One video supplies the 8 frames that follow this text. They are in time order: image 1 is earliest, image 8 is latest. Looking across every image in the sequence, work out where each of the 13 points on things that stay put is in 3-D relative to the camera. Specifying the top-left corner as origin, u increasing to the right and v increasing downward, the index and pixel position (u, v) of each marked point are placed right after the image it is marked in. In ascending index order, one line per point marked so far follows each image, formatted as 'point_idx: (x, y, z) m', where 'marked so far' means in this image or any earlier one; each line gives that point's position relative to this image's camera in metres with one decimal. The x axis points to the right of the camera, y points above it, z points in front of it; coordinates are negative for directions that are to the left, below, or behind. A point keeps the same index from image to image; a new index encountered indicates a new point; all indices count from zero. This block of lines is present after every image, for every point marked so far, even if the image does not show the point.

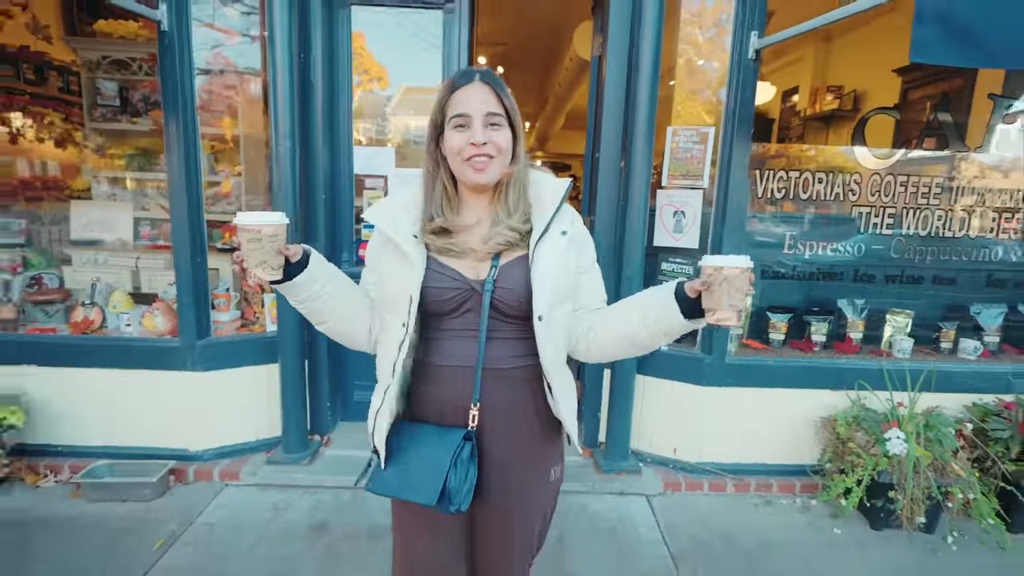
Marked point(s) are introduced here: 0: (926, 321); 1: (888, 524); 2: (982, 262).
0: (+2.6, -0.2, +3.4) m
1: (+2.0, -1.3, +2.8) m
2: (+2.9, +0.2, +3.4) m
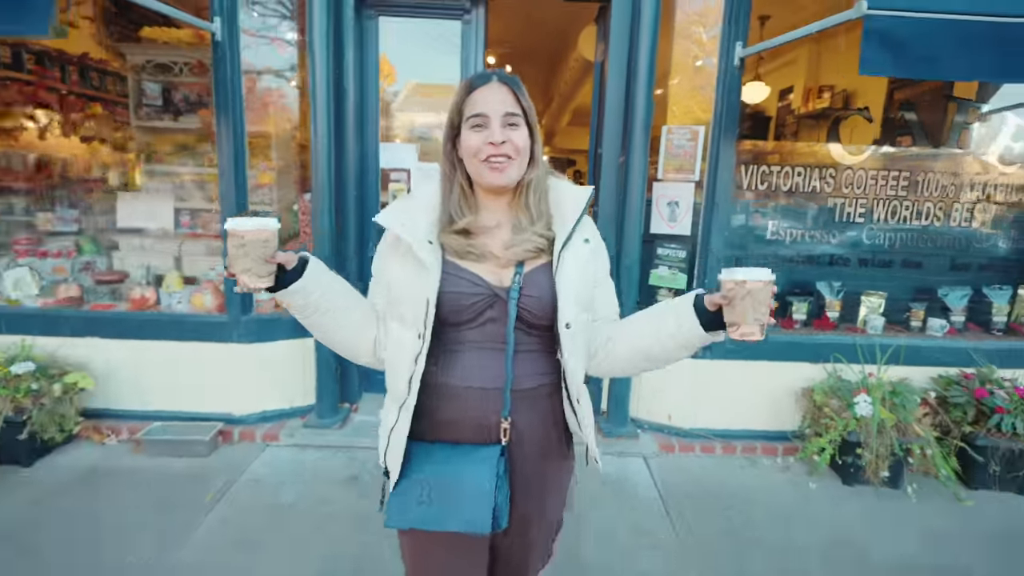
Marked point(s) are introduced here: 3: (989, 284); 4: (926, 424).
0: (+2.7, -0.1, +3.8) m
1: (+2.1, -1.1, +3.2) m
2: (+3.0, +0.3, +3.7) m
3: (+3.4, 0.0, +3.8) m
4: (+2.5, -0.8, +3.2) m
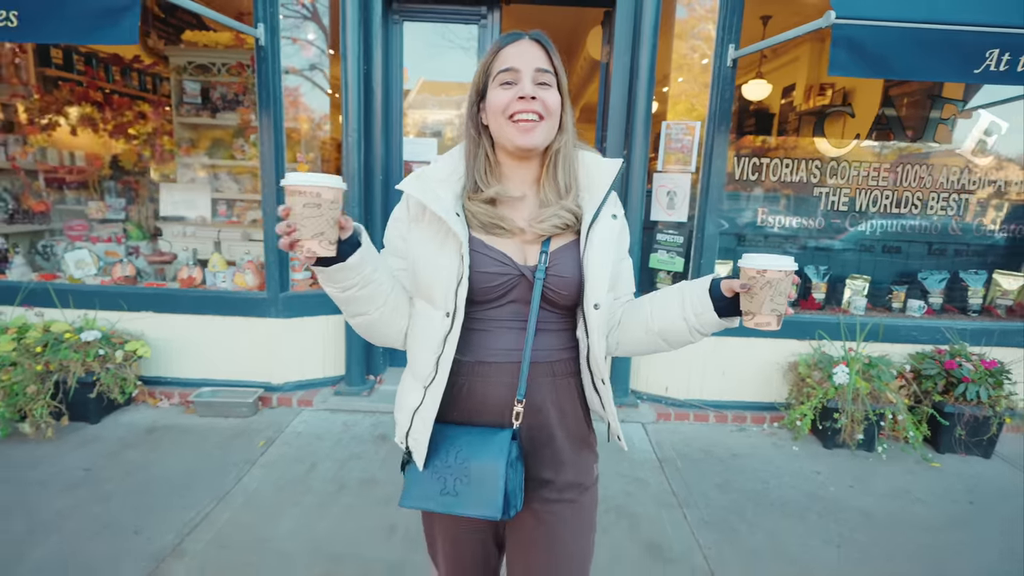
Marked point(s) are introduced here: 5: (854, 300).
0: (+2.8, 0.0, +4.1) m
1: (+2.1, -1.0, +3.5) m
2: (+3.1, +0.4, +4.0) m
3: (+3.4, +0.2, +4.1) m
4: (+2.6, -0.7, +3.5) m
5: (+2.6, -0.1, +4.0) m
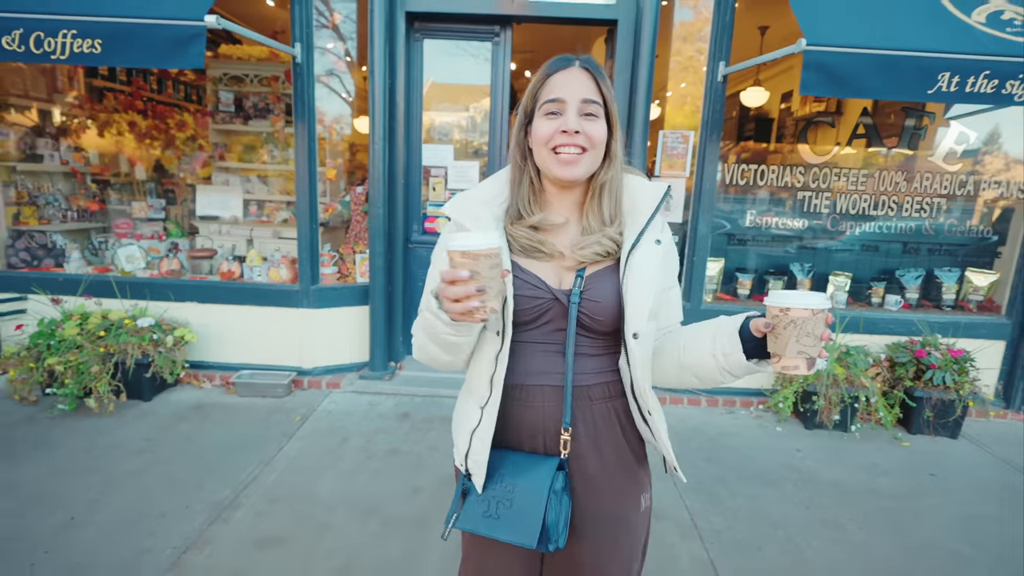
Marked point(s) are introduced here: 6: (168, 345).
0: (+2.9, +0.1, +4.4) m
1: (+2.2, -1.0, +3.9) m
2: (+3.2, +0.4, +4.4) m
3: (+3.5, +0.2, +4.4) m
4: (+2.6, -0.7, +3.9) m
5: (+2.7, 0.0, +4.4) m
6: (-2.5, -0.4, +3.9) m
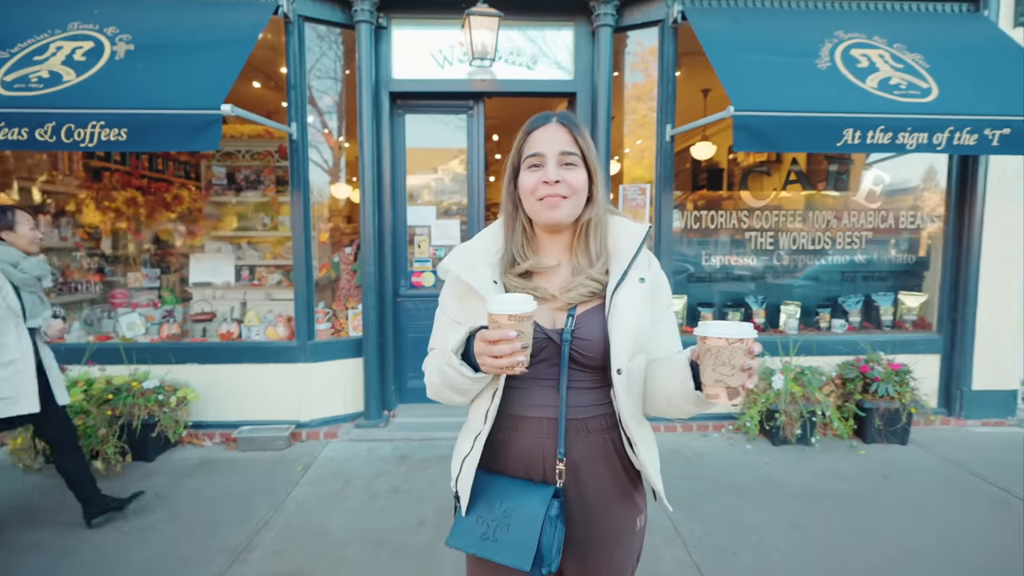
0: (+2.7, -0.2, +4.9) m
1: (+2.1, -1.2, +4.2) m
2: (+3.0, +0.2, +4.9) m
3: (+3.4, 0.0, +4.9) m
4: (+2.6, -0.9, +4.3) m
5: (+2.5, -0.3, +4.9) m
6: (-2.6, -0.9, +4.1) m
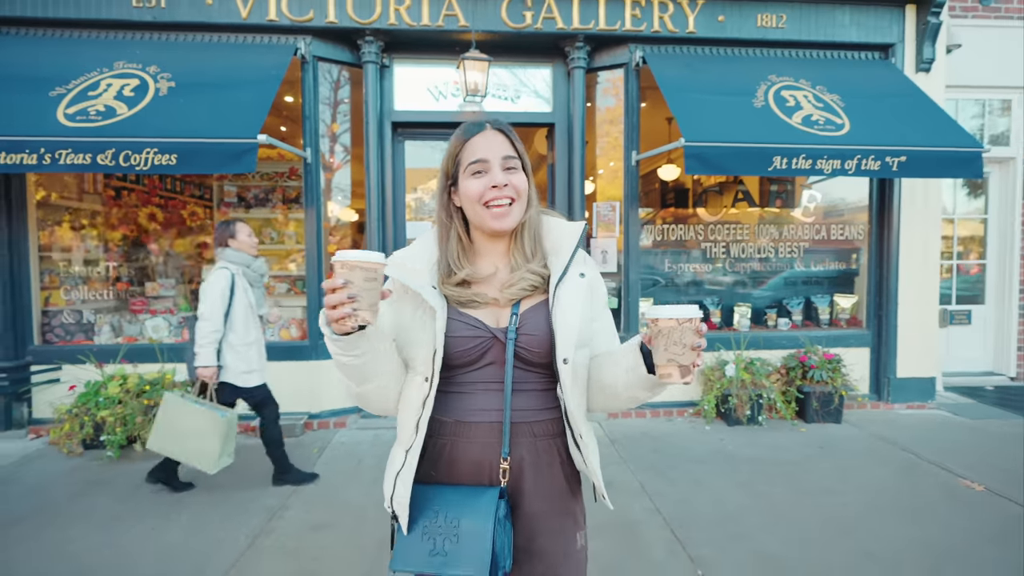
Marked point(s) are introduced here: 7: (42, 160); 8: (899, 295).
0: (+2.6, -0.2, +5.7) m
1: (+2.0, -1.2, +4.9) m
2: (+2.9, +0.2, +5.7) m
3: (+3.2, -0.1, +5.7) m
4: (+2.5, -0.9, +5.0) m
5: (+2.4, -0.3, +5.6) m
6: (-2.7, -1.0, +4.6) m
7: (-3.4, +0.9, +3.9) m
8: (+3.9, -0.1, +5.4) m
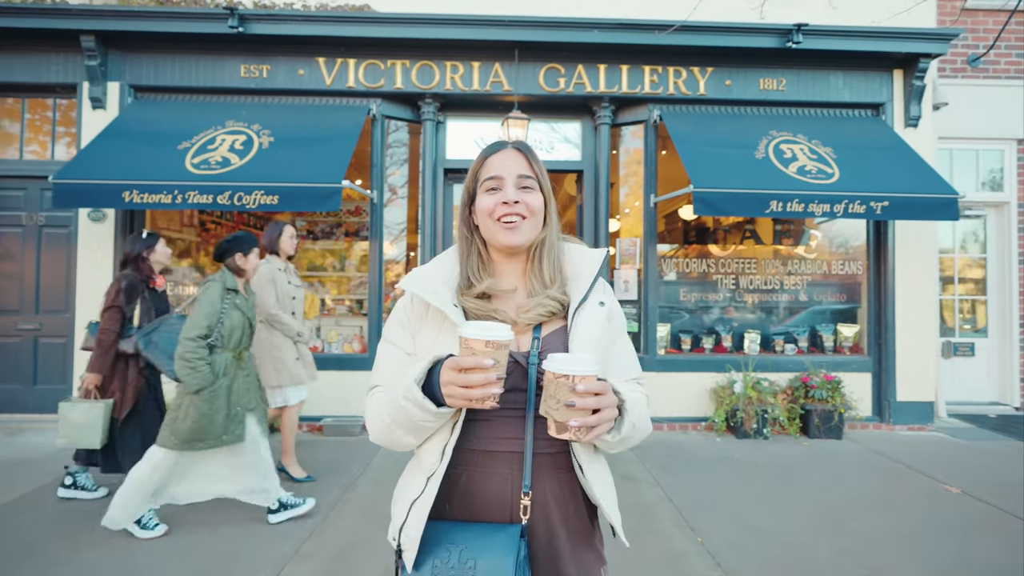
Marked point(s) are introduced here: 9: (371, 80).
0: (+3.0, -0.6, +6.3) m
1: (+2.4, -1.5, +5.5) m
2: (+3.3, -0.2, +6.3) m
3: (+3.6, -0.4, +6.3) m
4: (+2.8, -1.2, +5.6) m
5: (+2.8, -0.7, +6.2) m
6: (-2.4, -1.1, +5.4) m
7: (-3.0, +0.8, +4.8) m
8: (+4.3, -0.4, +6.0) m
9: (-1.5, +2.2, +5.8) m
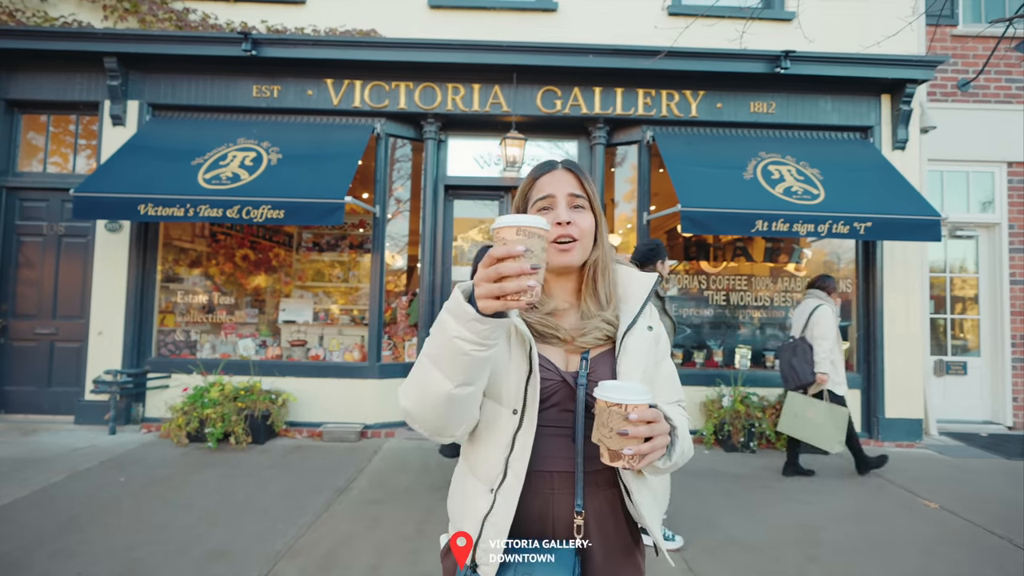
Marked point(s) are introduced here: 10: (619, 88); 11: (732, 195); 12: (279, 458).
0: (+2.9, -0.8, +6.4) m
1: (+2.3, -1.7, +5.6) m
2: (+3.2, -0.4, +6.4) m
3: (+3.6, -0.6, +6.4) m
4: (+2.7, -1.4, +5.7) m
5: (+2.7, -0.9, +6.3) m
6: (-2.5, -1.2, +5.7) m
7: (-3.1, +0.7, +5.1) m
8: (+4.2, -0.6, +6.1) m
9: (-1.5, +2.1, +6.0) m
10: (+1.2, +2.3, +6.1) m
11: (+2.2, +0.9, +5.2) m
12: (-2.2, -1.6, +5.2) m
